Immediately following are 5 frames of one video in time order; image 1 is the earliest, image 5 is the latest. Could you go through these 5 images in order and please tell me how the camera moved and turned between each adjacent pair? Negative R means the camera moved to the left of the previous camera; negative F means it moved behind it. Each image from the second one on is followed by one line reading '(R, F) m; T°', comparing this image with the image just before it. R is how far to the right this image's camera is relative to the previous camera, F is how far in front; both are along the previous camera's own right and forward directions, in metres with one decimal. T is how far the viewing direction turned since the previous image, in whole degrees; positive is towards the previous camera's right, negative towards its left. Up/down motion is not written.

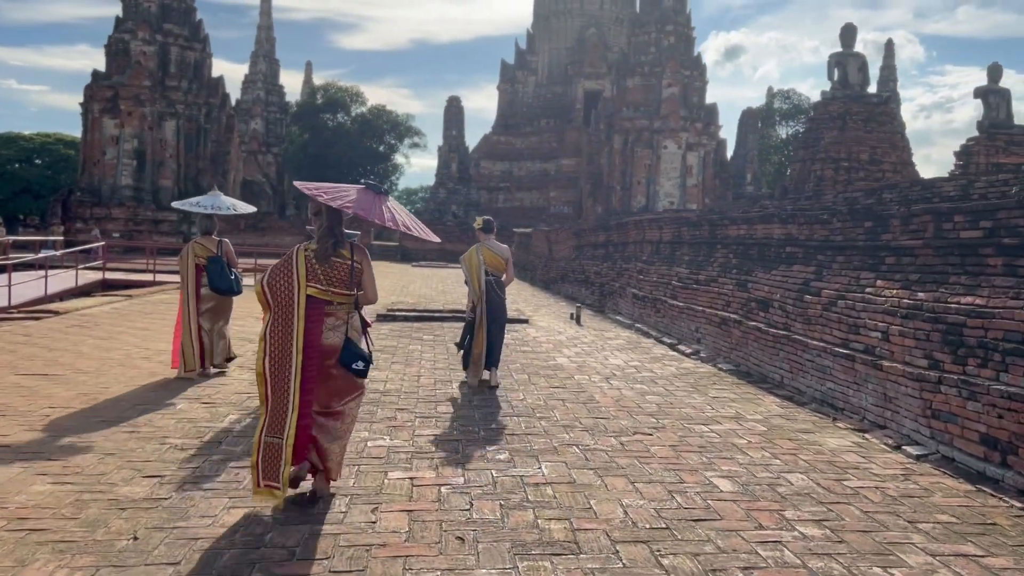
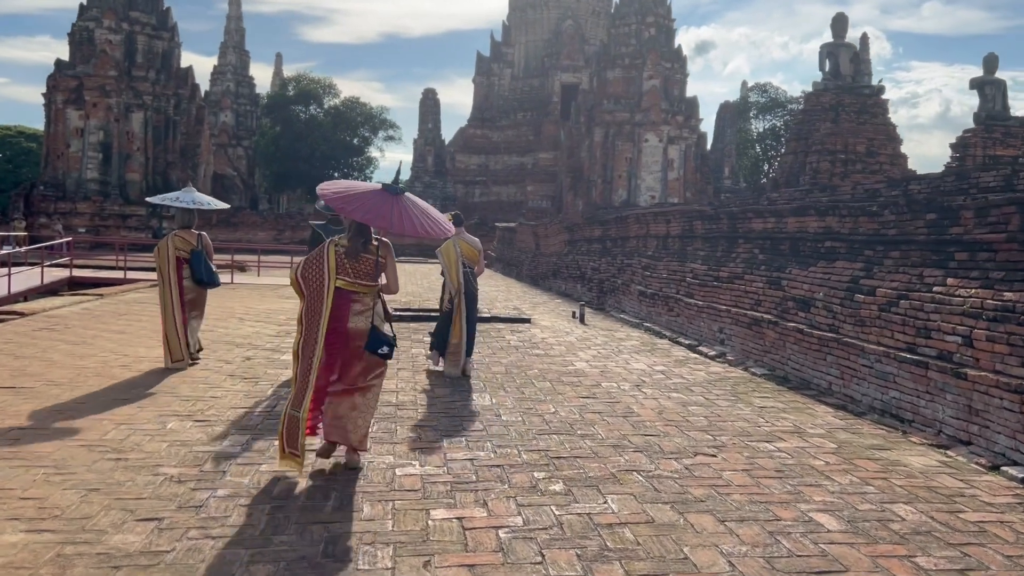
(-0.4, +0.6) m; +2°
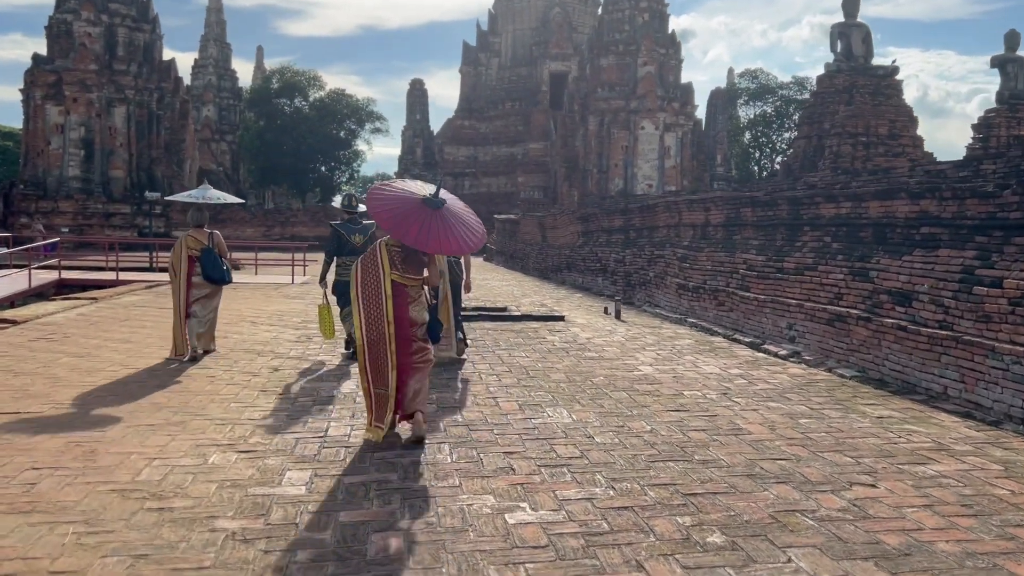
(-0.6, +0.7) m; +1°
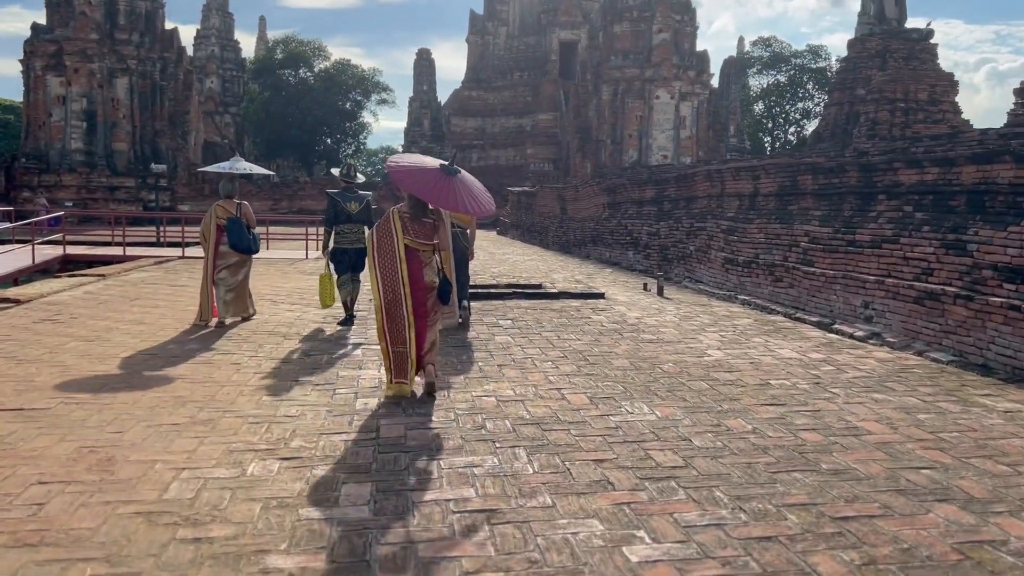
(-0.4, +0.6) m; 0°
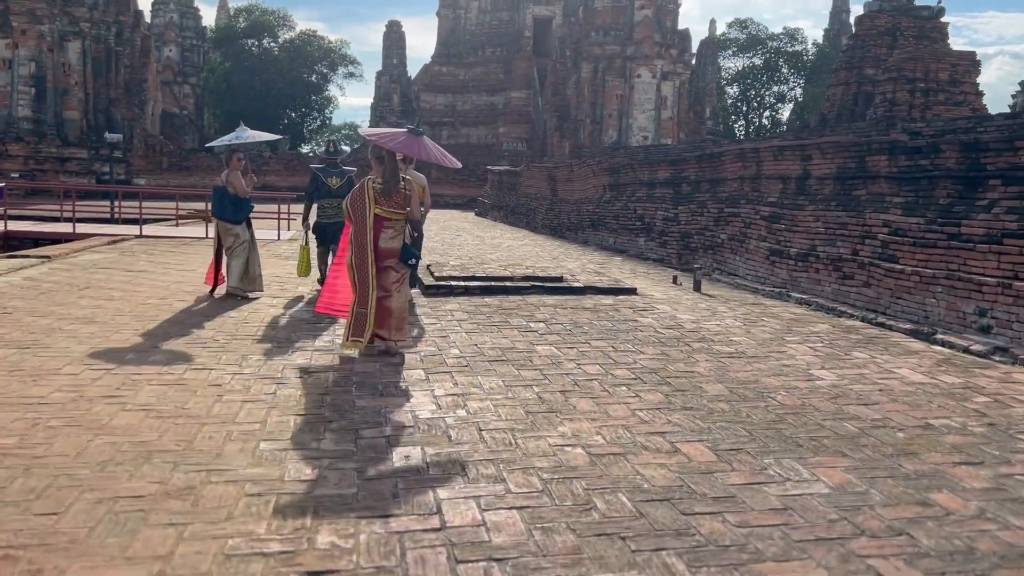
(-0.6, +1.3) m; +3°
